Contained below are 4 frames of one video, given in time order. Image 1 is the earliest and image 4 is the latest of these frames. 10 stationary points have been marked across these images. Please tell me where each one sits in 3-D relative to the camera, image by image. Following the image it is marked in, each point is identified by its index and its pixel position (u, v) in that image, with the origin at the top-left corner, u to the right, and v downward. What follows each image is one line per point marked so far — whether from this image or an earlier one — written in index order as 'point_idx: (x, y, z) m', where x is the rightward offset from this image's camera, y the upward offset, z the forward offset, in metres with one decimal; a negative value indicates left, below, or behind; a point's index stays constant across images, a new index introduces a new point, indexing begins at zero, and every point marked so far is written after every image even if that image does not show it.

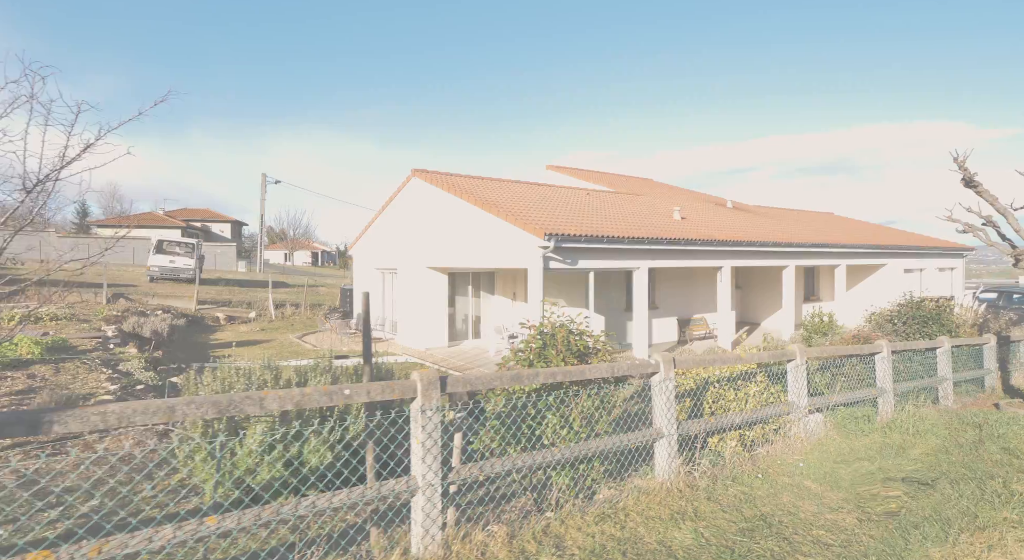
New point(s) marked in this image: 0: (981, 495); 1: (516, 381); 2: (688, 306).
0: (+3.2, -1.5, +4.4) m
1: (0.0, -0.6, +3.6) m
2: (+4.8, -0.7, +17.4) m
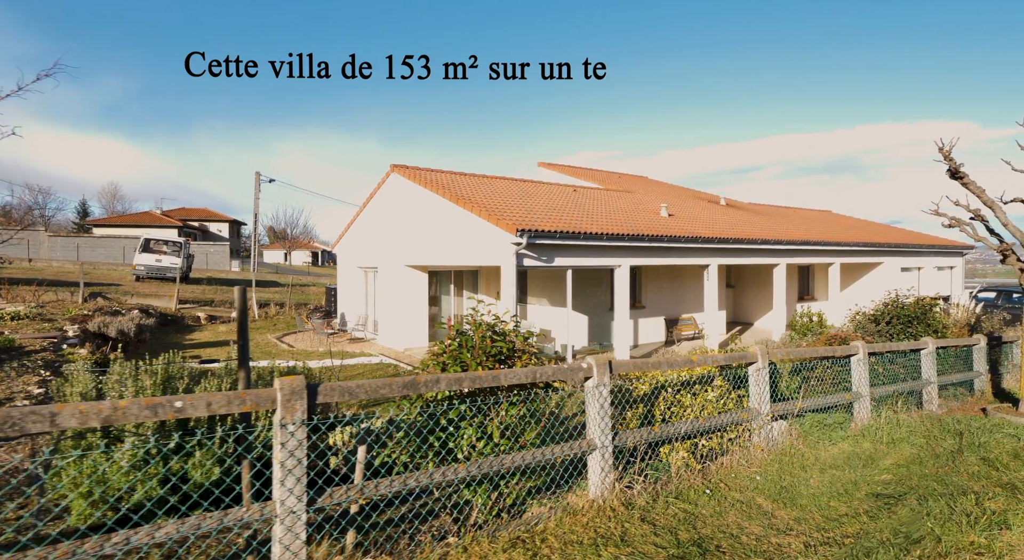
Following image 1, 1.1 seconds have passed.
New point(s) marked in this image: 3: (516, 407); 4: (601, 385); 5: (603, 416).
0: (+2.7, -1.4, +3.9) m
1: (-0.5, -0.5, +3.1) m
2: (+4.3, -0.7, +16.9) m
3: (0.0, -0.7, +3.7) m
4: (+0.6, -0.6, +4.0) m
5: (+0.6, -0.8, +4.0) m
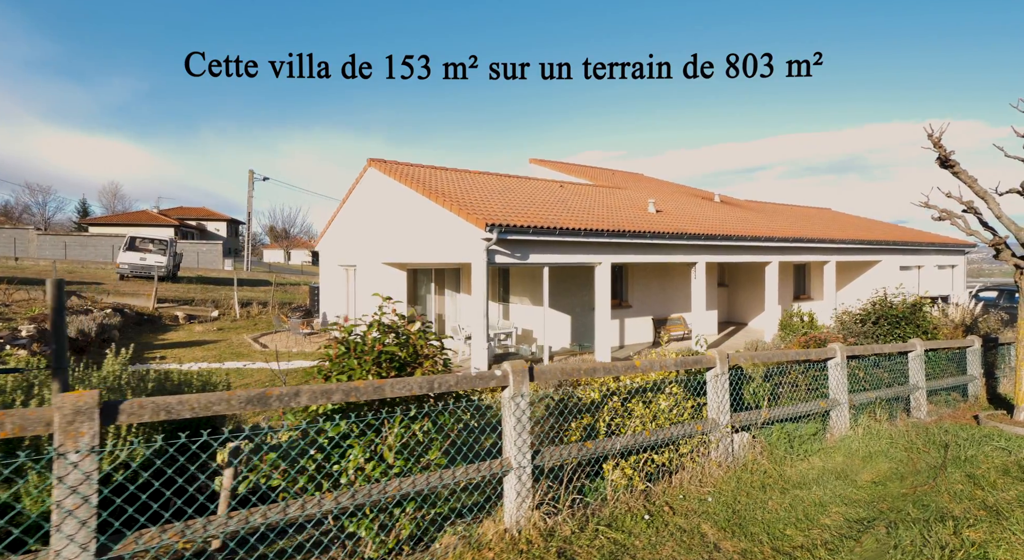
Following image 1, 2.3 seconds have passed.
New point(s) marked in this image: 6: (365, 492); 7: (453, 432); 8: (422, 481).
0: (+2.2, -1.4, +3.4) m
1: (-1.0, -0.5, +2.6) m
2: (+3.9, -0.6, +16.4) m
3: (-0.5, -0.7, +3.2) m
4: (0.0, -0.6, +3.4) m
5: (0.0, -0.8, +3.4) m
6: (-0.7, -1.0, +2.9) m
7: (-0.3, -0.8, +3.4) m
8: (-0.4, -1.0, +3.1) m
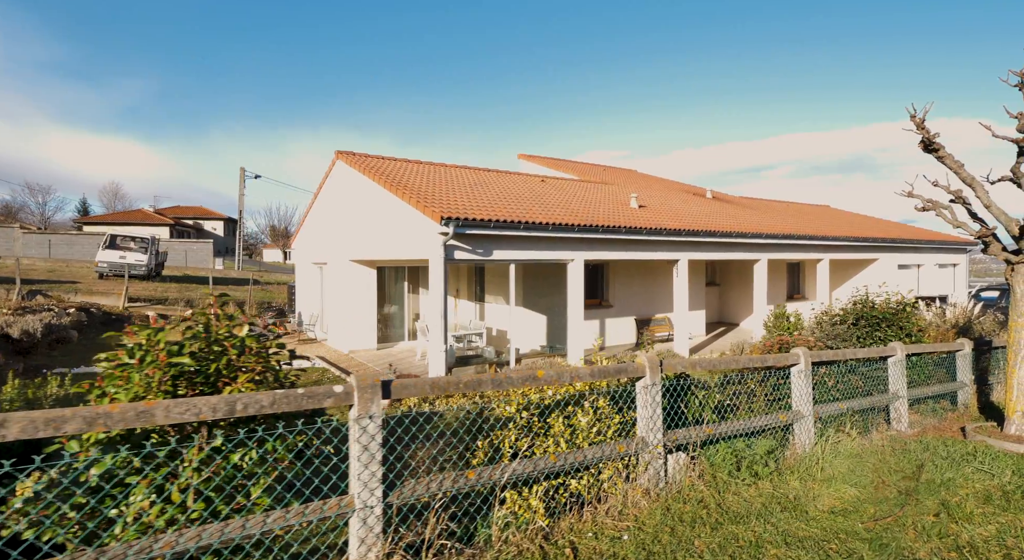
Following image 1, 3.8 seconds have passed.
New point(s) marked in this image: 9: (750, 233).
0: (+1.5, -1.4, +2.7) m
1: (-1.7, -0.5, +1.9) m
2: (+3.3, -0.6, +15.7) m
3: (-1.1, -0.7, +2.5) m
4: (-0.6, -0.6, +2.7) m
5: (-0.6, -0.8, +2.8) m
6: (-1.4, -0.9, +2.3) m
7: (-1.0, -0.8, +2.7) m
8: (-1.1, -0.9, +2.4) m
9: (+5.5, +1.1, +14.9) m
